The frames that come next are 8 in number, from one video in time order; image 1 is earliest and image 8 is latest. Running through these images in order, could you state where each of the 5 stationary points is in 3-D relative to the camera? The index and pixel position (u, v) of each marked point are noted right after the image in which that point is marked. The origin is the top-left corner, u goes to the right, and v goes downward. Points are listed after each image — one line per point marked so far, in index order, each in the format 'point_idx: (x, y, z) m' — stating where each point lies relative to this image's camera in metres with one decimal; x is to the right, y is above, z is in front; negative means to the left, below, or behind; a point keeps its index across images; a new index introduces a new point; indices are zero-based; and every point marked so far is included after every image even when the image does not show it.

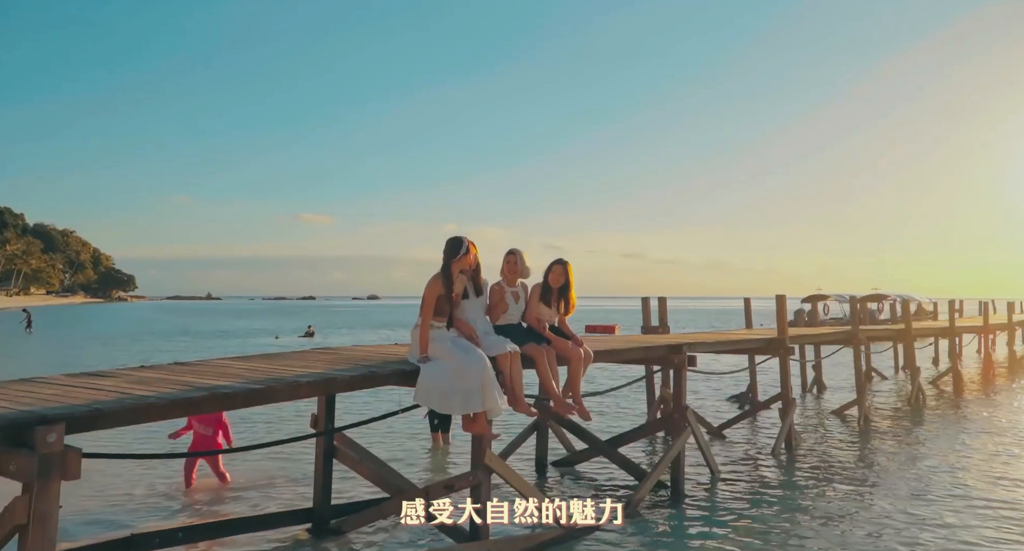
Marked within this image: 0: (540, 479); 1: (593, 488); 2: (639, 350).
0: (+0.4, -3.1, +10.9) m
1: (+1.2, -3.1, +10.6) m
2: (+1.7, -1.0, +9.4) m
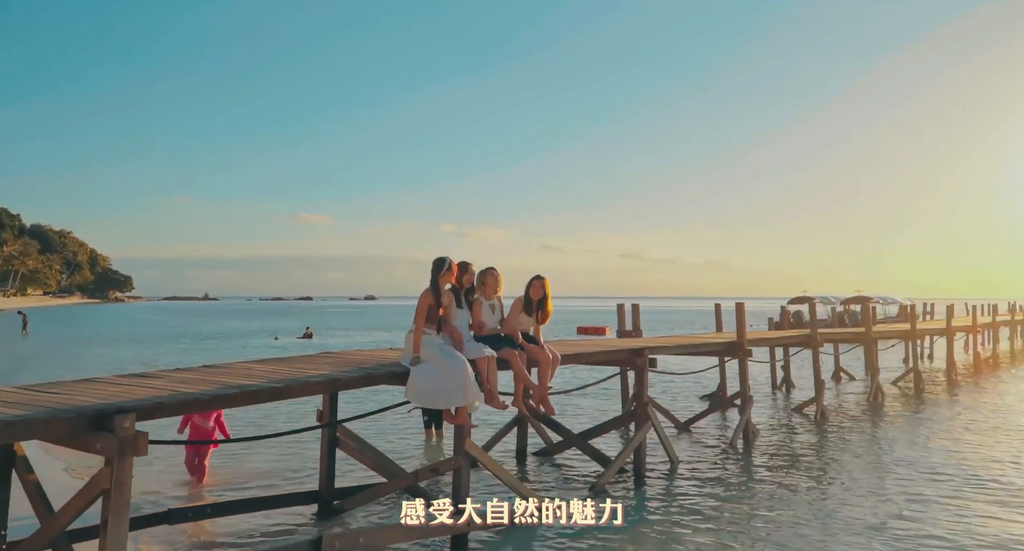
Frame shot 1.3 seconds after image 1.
0: (+0.1, -3.3, +12.2) m
1: (+0.9, -3.3, +11.9) m
2: (+1.4, -1.2, +10.7) m
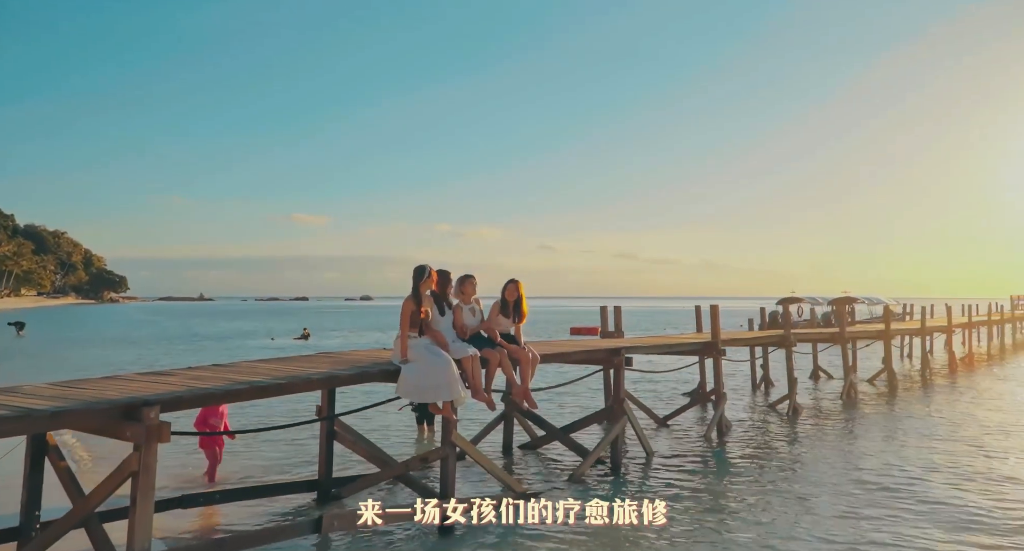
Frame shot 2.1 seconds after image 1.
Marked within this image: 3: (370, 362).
0: (-0.1, -3.4, +13.0) m
1: (+0.6, -3.4, +12.7) m
2: (+1.2, -1.3, +11.5) m
3: (-1.9, -1.1, +9.2) m
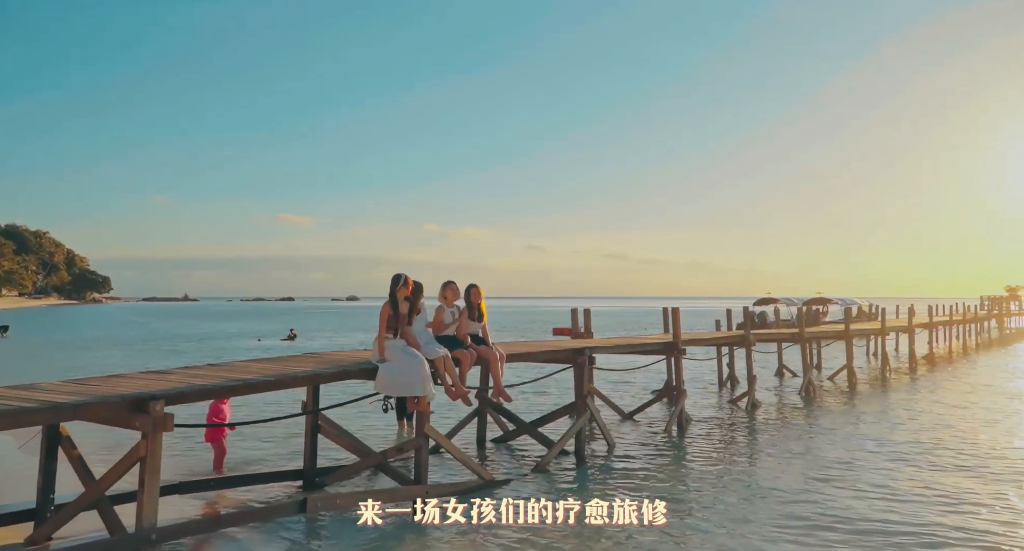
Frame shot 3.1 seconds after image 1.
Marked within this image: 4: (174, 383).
0: (-0.7, -3.5, +14.0) m
1: (+0.1, -3.5, +13.7) m
2: (+0.7, -1.4, +12.6) m
3: (-2.3, -1.2, +10.2) m
4: (-3.9, -1.2, +8.1) m
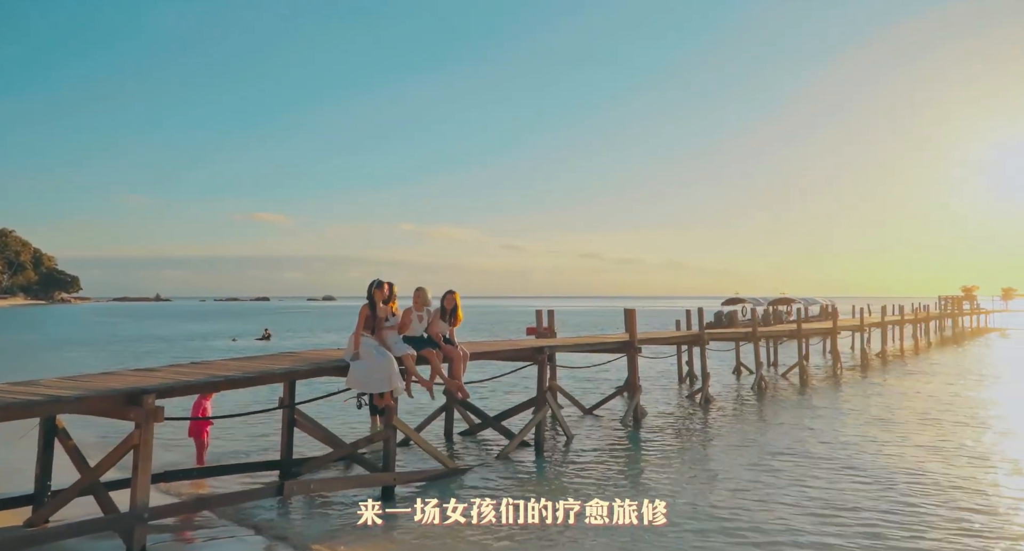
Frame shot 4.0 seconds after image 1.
0: (-1.4, -3.6, +14.9) m
1: (-0.6, -3.6, +14.7) m
2: (0.0, -1.4, +13.5) m
3: (-2.9, -1.3, +11.0) m
4: (-4.4, -1.3, +8.9) m
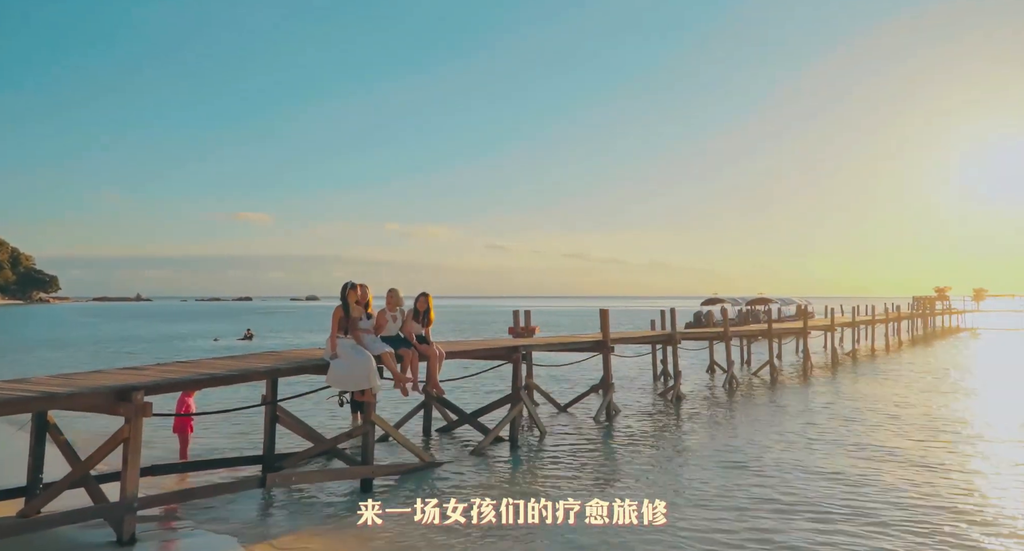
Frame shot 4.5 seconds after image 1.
0: (-1.9, -3.6, +15.4) m
1: (-1.2, -3.7, +15.2) m
2: (-0.5, -1.5, +14.1) m
3: (-3.4, -1.4, +11.5) m
4: (-4.8, -1.3, +9.3) m
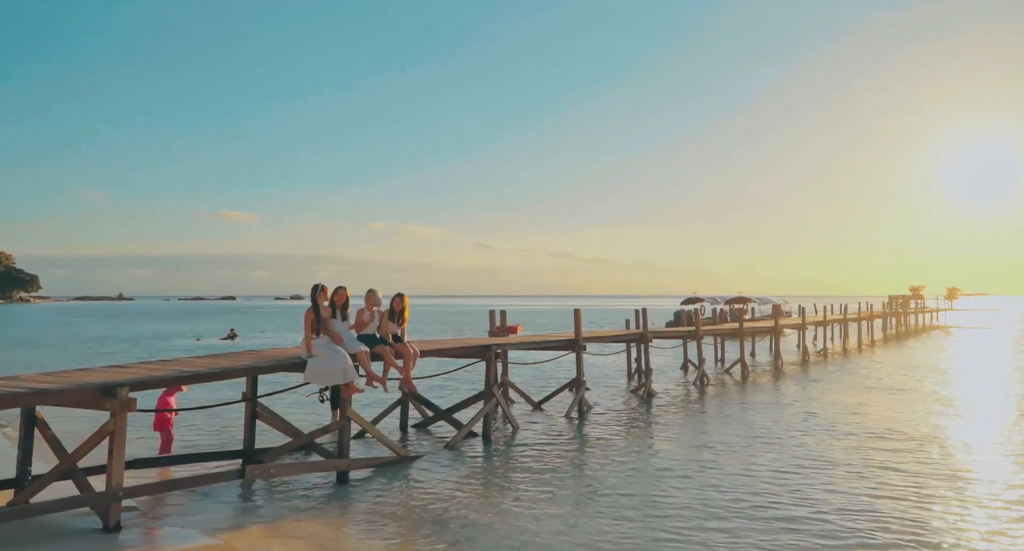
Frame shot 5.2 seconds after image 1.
0: (-2.5, -3.6, +16.0) m
1: (-1.8, -3.7, +15.8) m
2: (-1.1, -1.5, +14.7) m
3: (-3.9, -1.4, +12.0) m
4: (-5.3, -1.4, +9.8) m
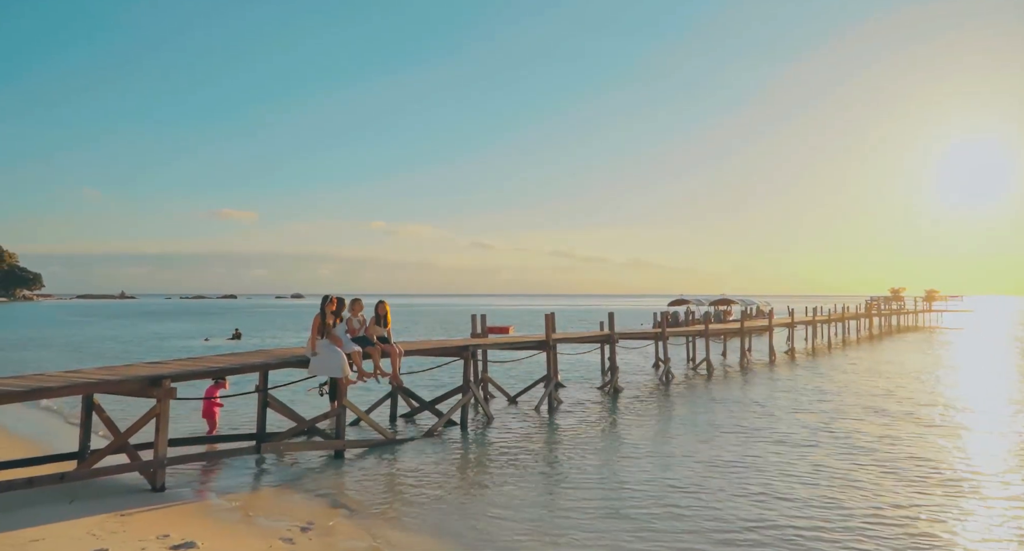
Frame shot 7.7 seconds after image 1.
0: (-3.2, -3.9, +18.4) m
1: (-2.4, -3.9, +18.2) m
2: (-1.8, -1.8, +17.1) m
3: (-4.5, -1.6, +14.5) m
4: (-5.9, -1.6, +12.2) m
